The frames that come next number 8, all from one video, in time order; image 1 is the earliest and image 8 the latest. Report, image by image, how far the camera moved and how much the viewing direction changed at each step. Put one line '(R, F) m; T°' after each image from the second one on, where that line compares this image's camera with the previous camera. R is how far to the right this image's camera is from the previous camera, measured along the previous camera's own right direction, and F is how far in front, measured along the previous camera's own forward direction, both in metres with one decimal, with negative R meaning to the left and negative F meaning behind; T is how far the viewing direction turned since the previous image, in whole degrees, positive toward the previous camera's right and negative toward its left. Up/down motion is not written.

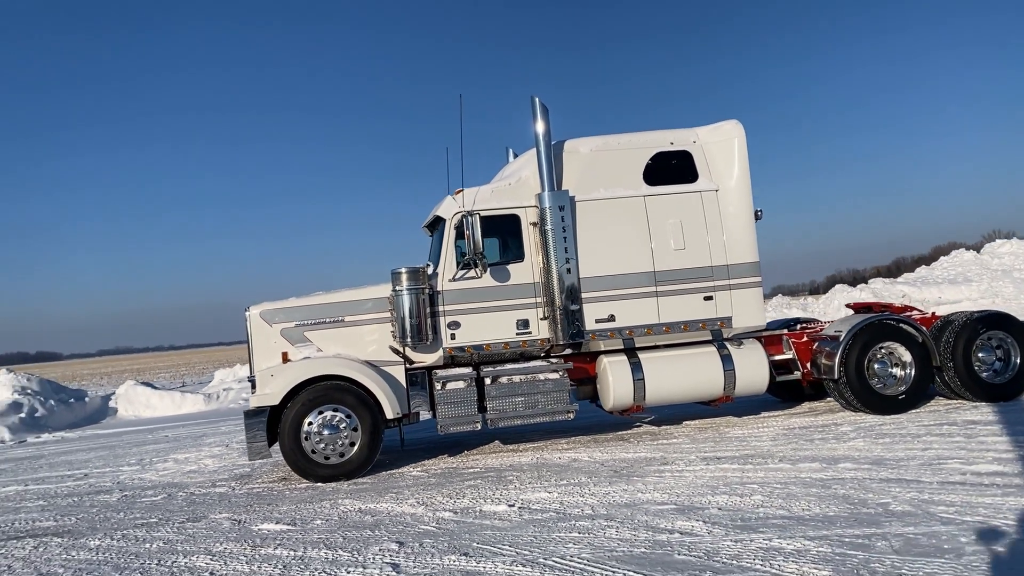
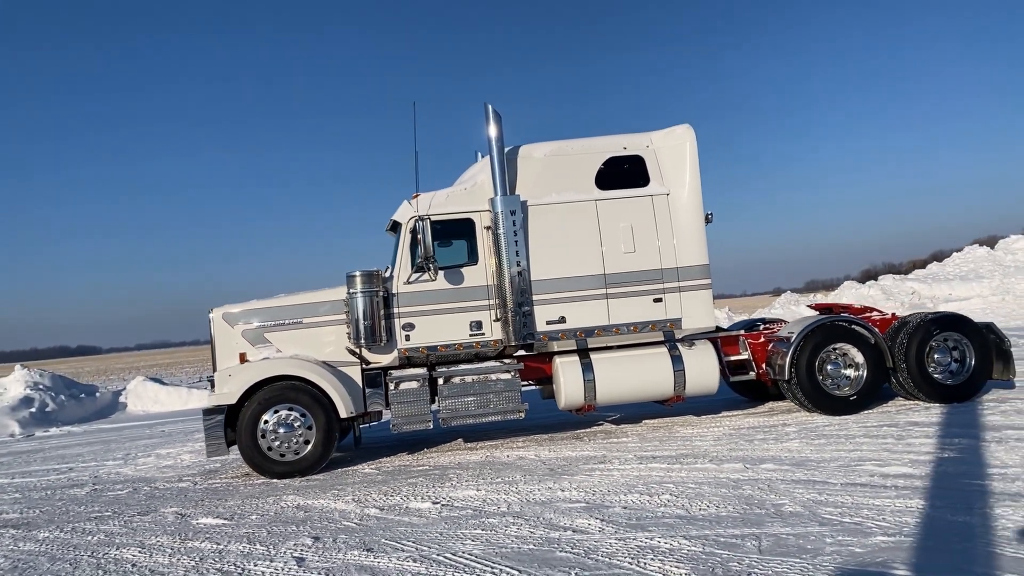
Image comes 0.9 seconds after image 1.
(+0.7, -0.2) m; -2°
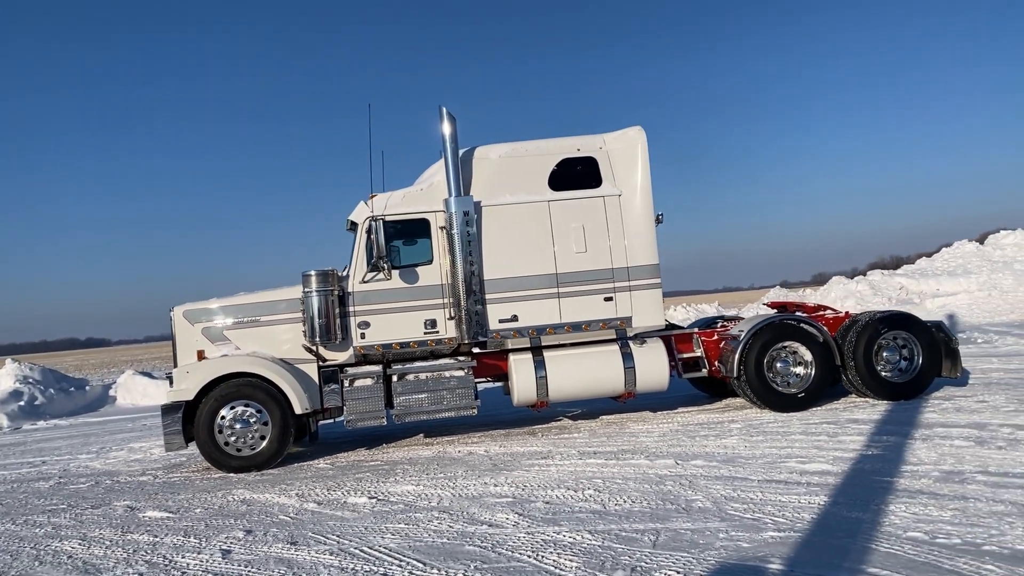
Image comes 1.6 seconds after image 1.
(+0.5, -0.2) m; 0°
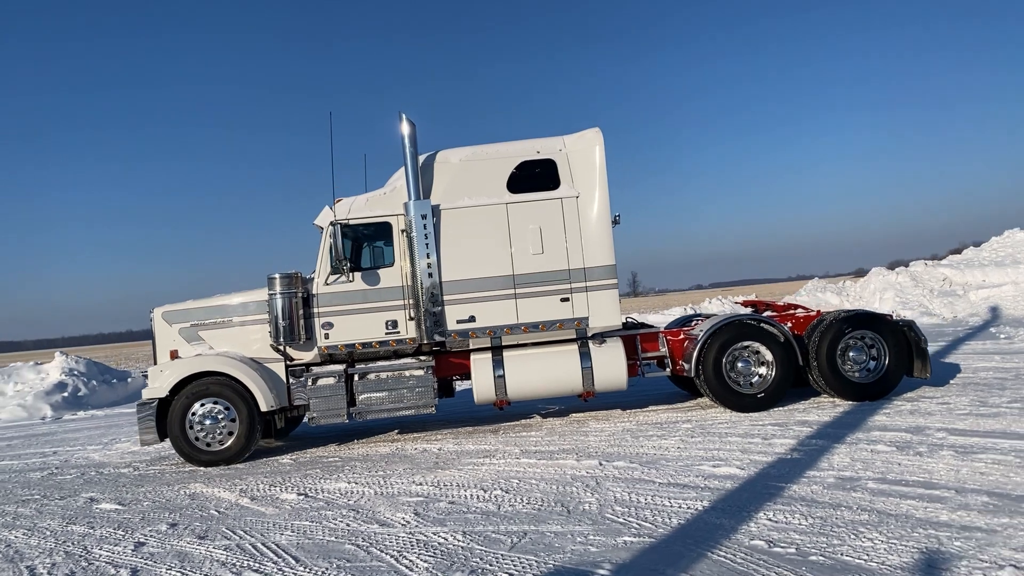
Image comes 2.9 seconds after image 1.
(+1.0, -0.1) m; -5°
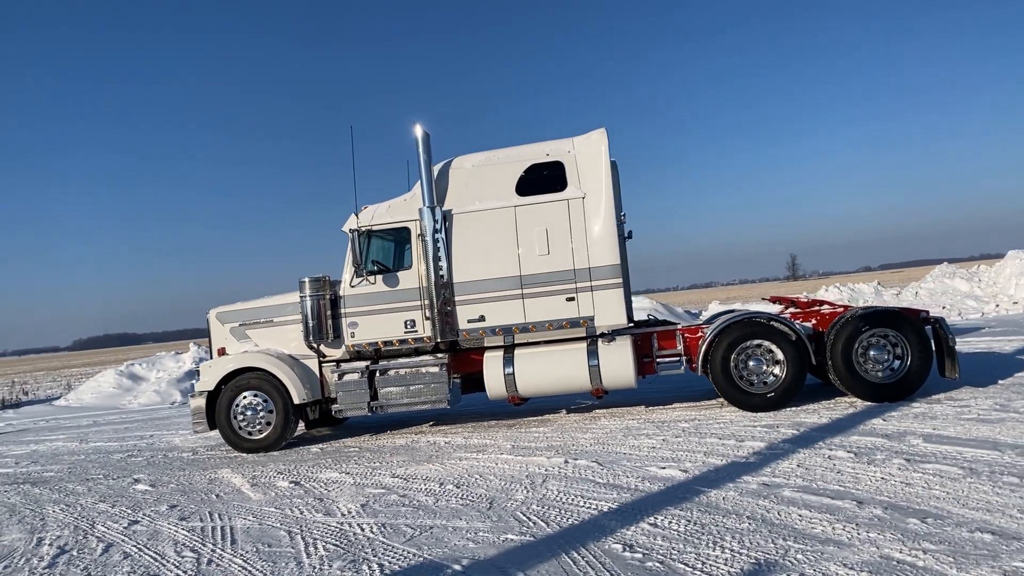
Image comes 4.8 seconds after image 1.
(+1.4, -0.1) m; -10°
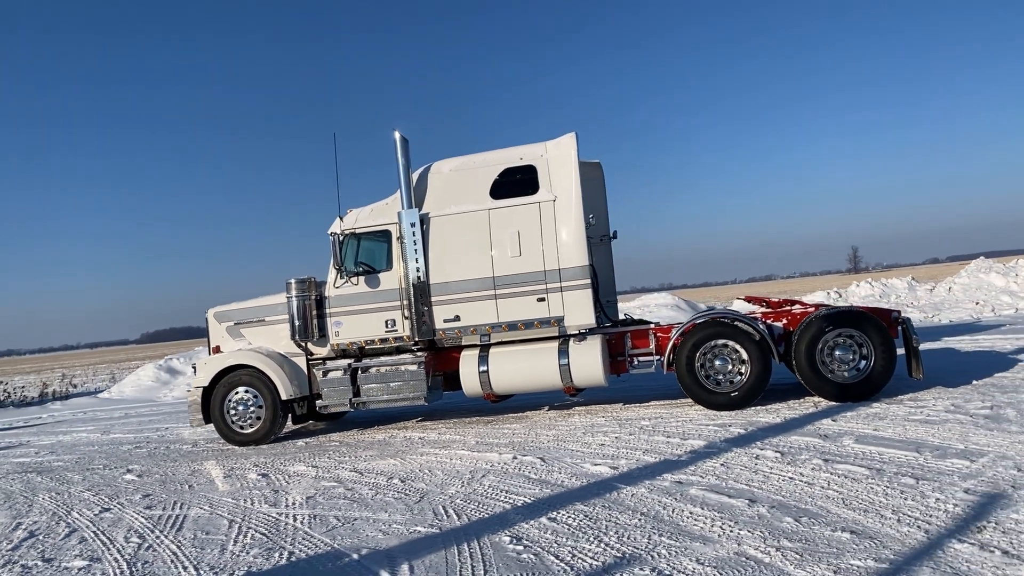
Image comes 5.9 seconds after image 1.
(+0.8, -0.2) m; -4°
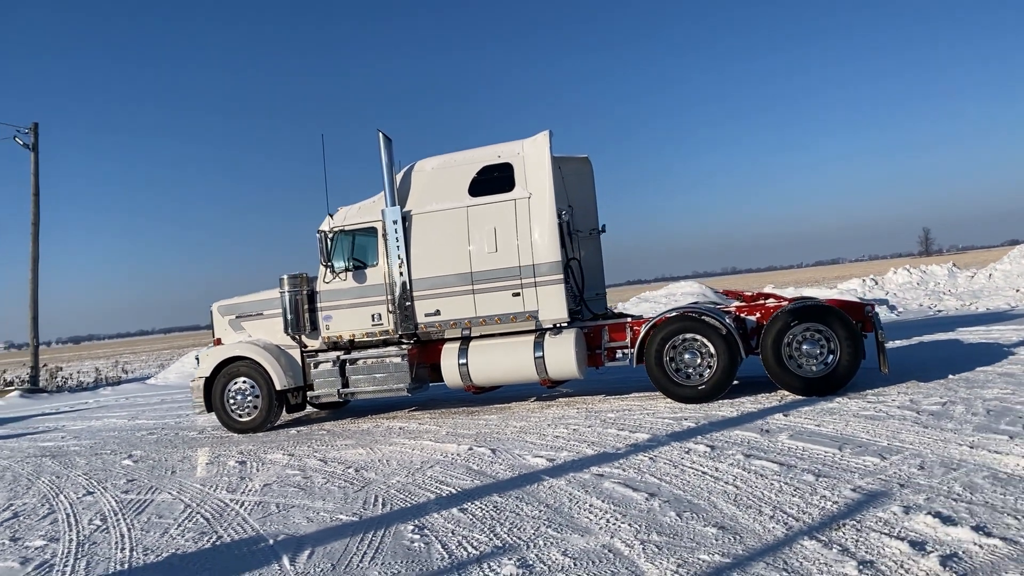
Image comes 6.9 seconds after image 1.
(+0.9, -0.2) m; -4°
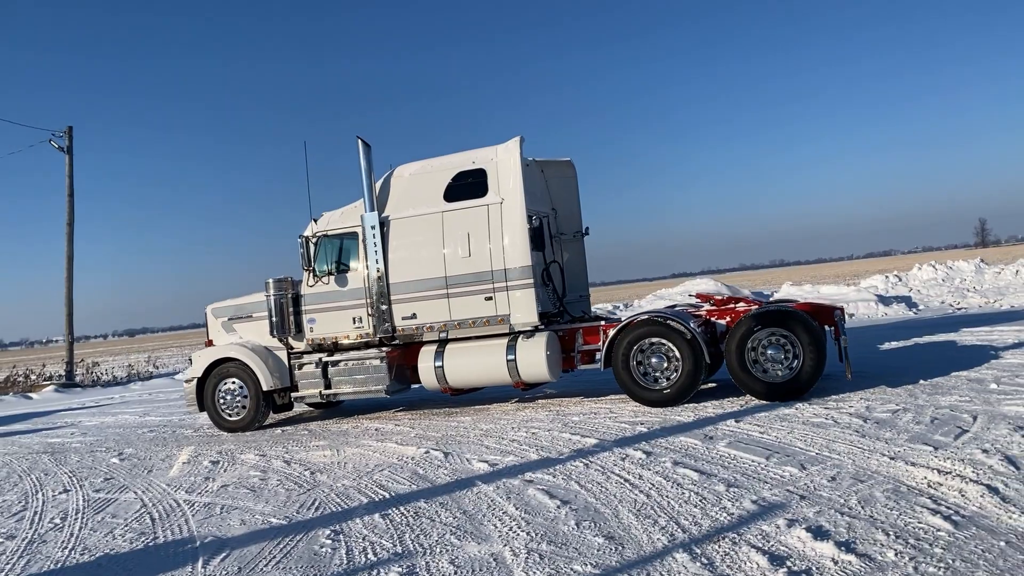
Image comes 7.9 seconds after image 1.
(+0.7, -0.1) m; -3°
